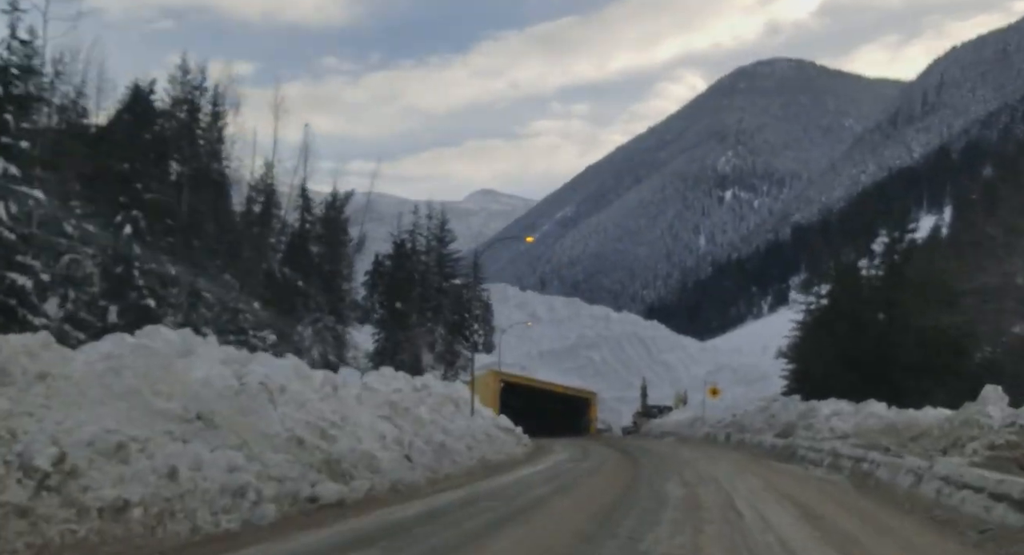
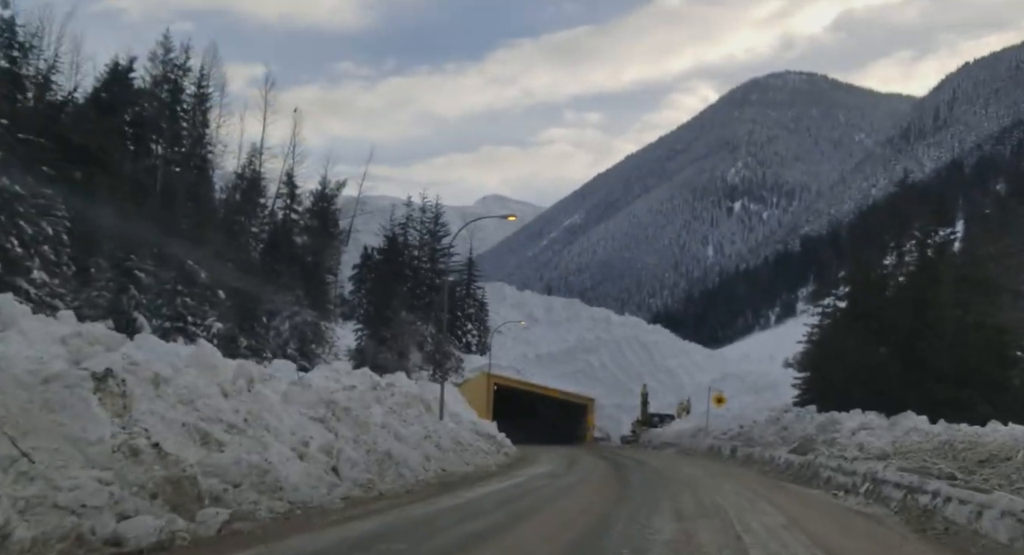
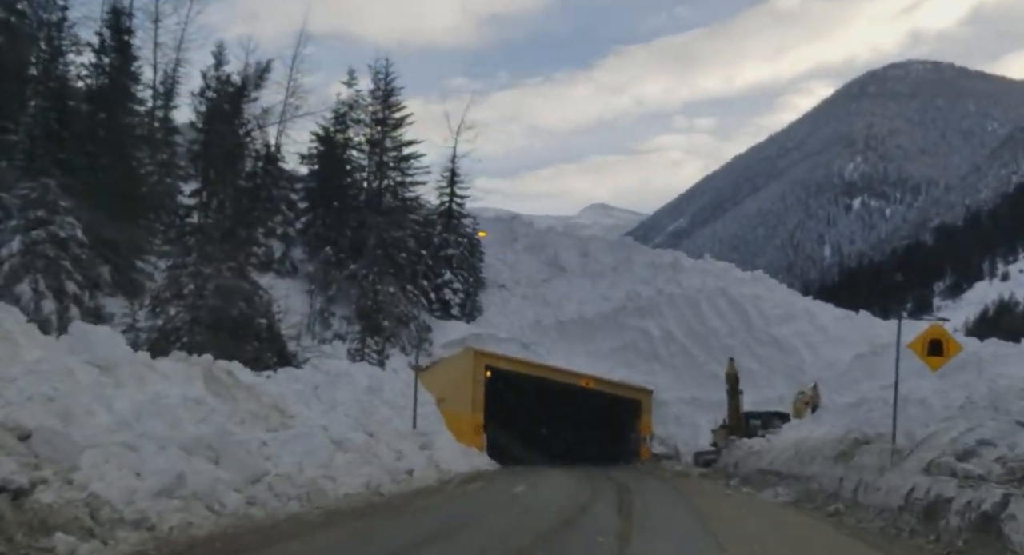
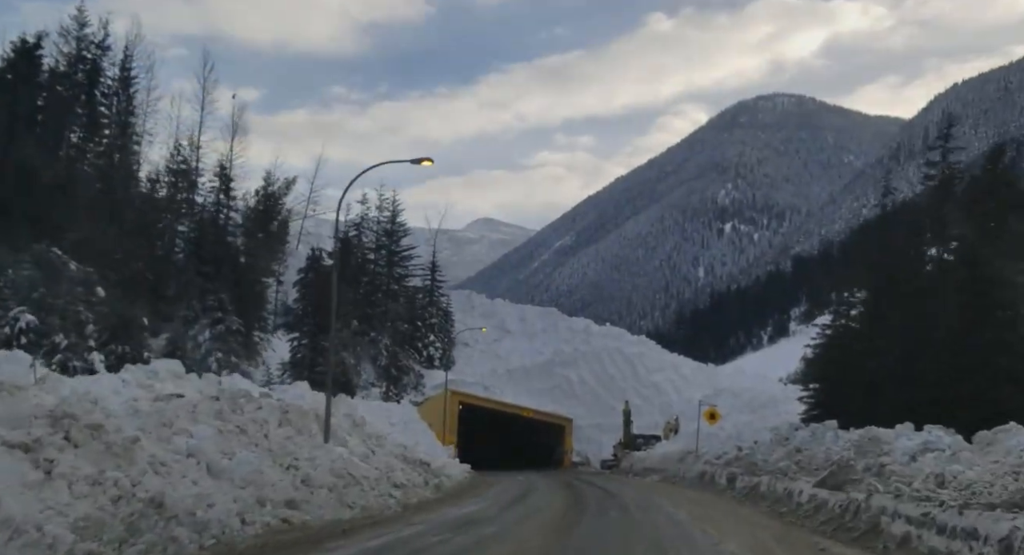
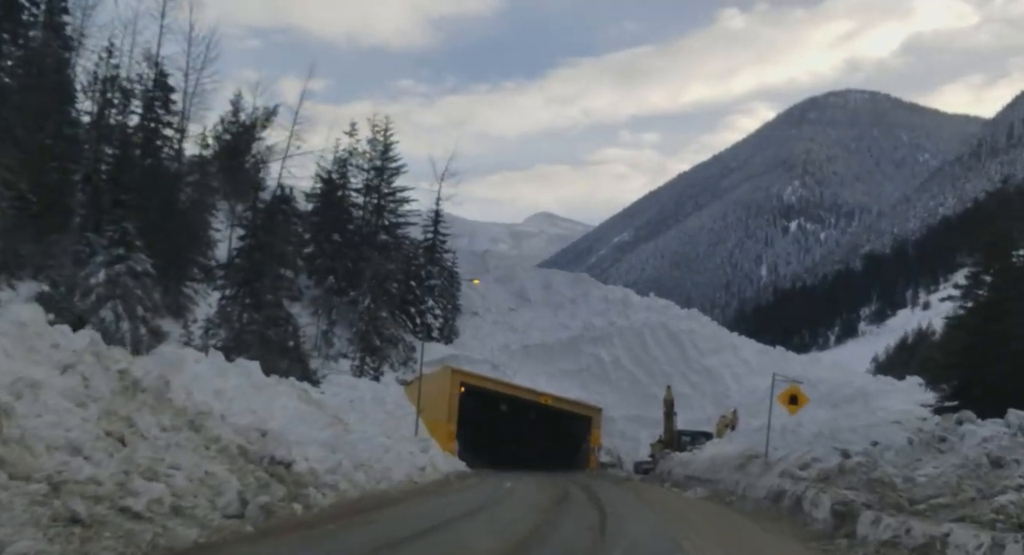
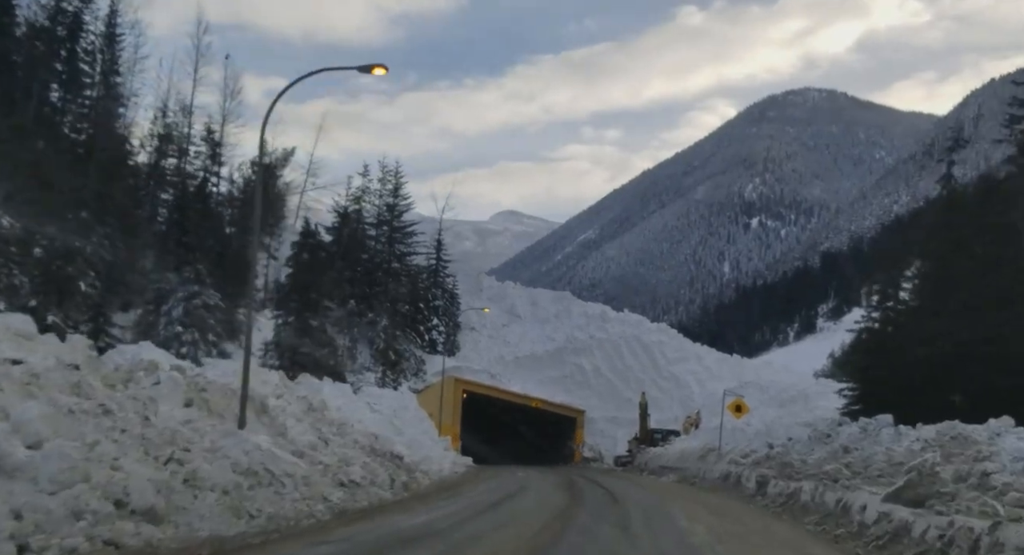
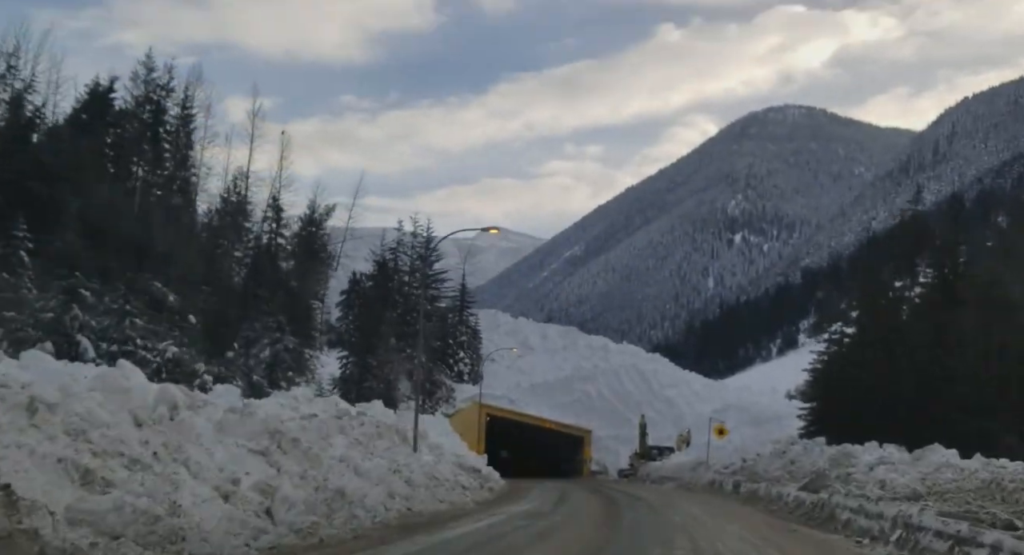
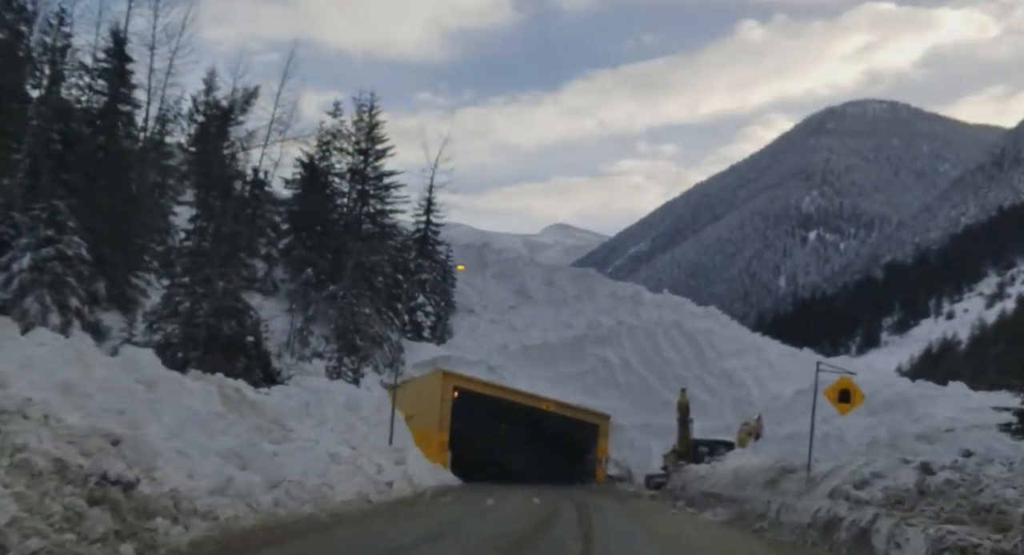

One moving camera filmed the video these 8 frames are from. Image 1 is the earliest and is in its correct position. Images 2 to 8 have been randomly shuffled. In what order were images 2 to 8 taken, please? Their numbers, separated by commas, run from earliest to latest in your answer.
2, 7, 4, 6, 5, 8, 3
